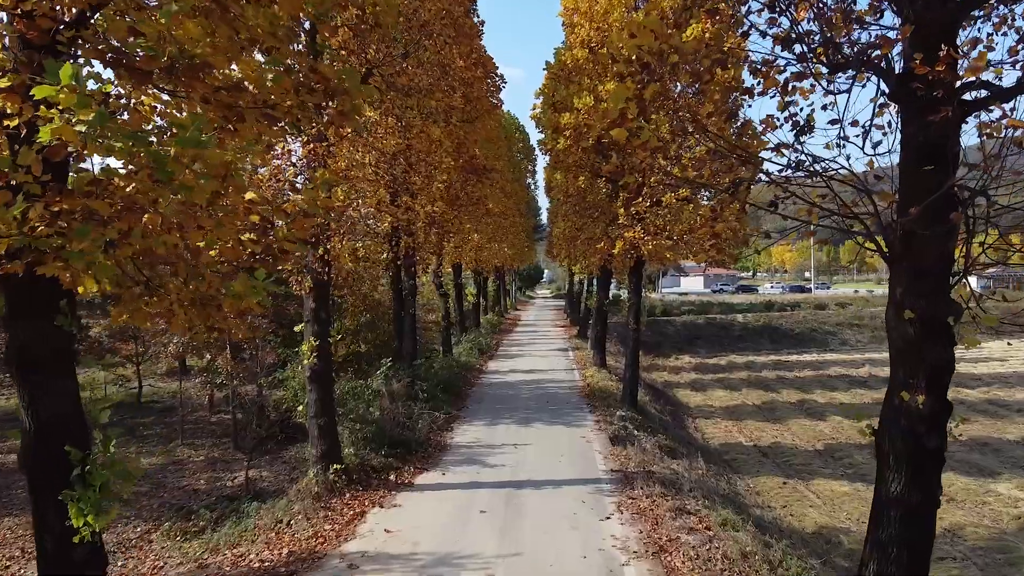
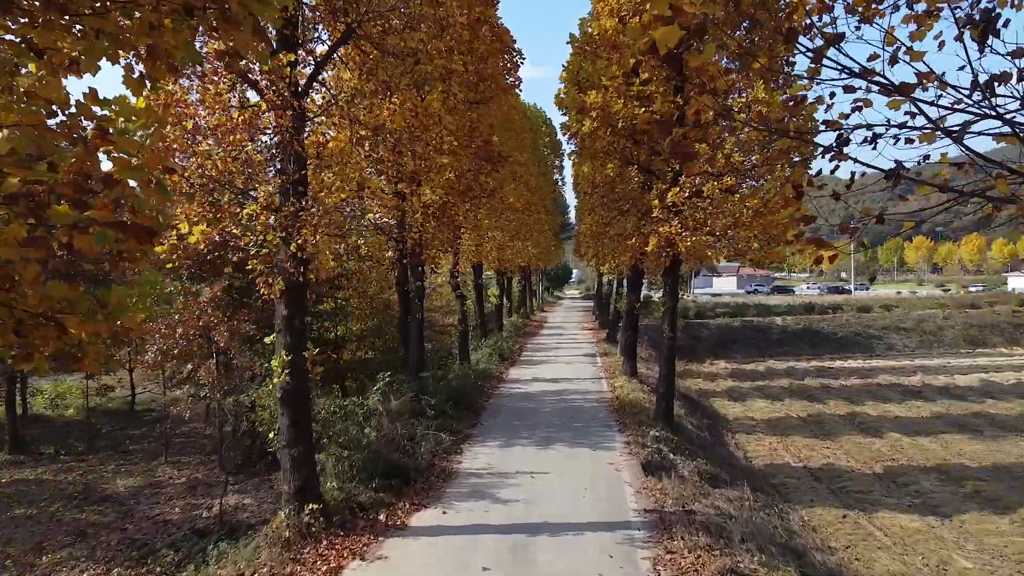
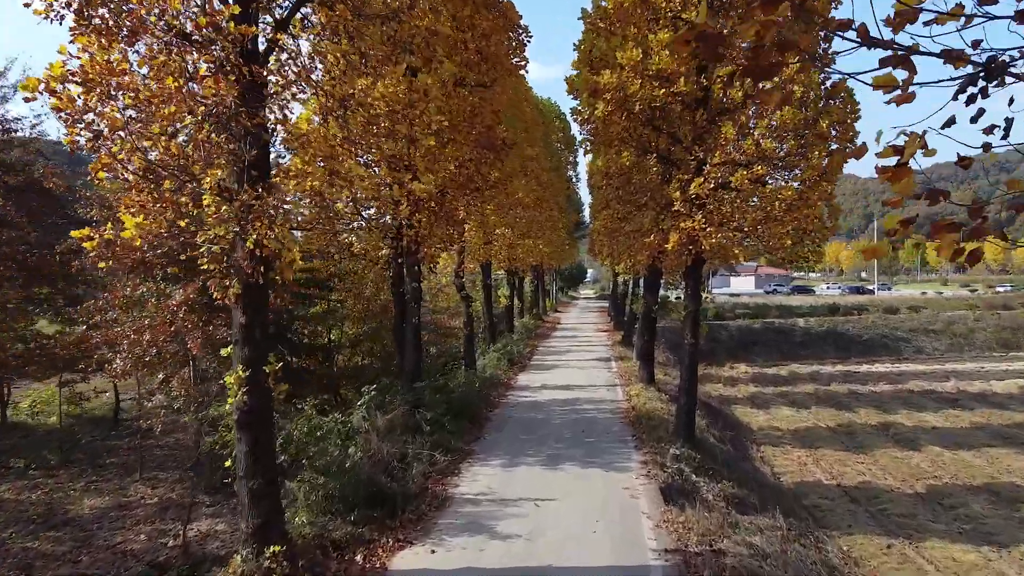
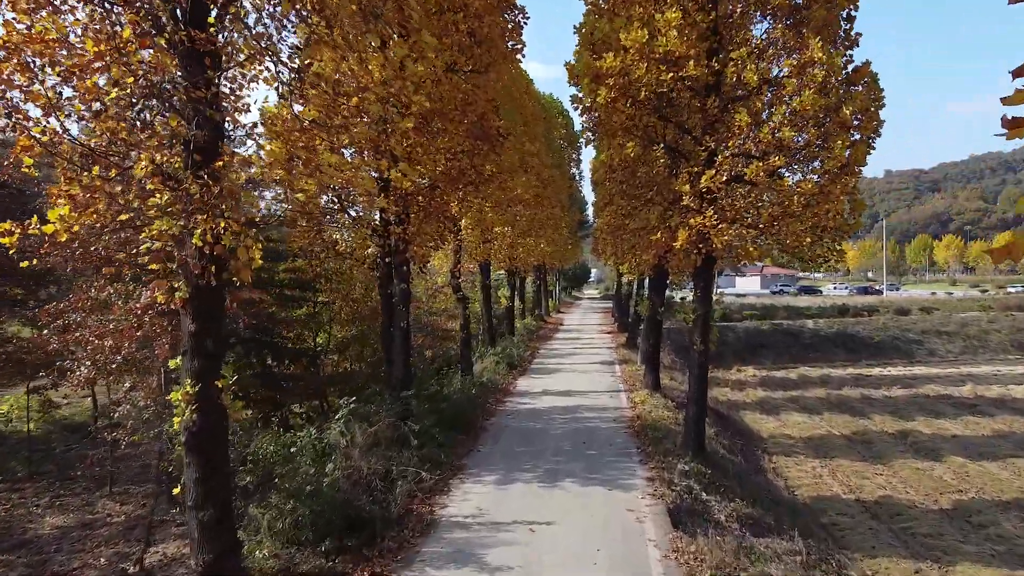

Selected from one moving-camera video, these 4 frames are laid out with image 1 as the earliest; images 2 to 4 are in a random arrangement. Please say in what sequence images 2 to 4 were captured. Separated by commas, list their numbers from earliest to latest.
2, 3, 4
